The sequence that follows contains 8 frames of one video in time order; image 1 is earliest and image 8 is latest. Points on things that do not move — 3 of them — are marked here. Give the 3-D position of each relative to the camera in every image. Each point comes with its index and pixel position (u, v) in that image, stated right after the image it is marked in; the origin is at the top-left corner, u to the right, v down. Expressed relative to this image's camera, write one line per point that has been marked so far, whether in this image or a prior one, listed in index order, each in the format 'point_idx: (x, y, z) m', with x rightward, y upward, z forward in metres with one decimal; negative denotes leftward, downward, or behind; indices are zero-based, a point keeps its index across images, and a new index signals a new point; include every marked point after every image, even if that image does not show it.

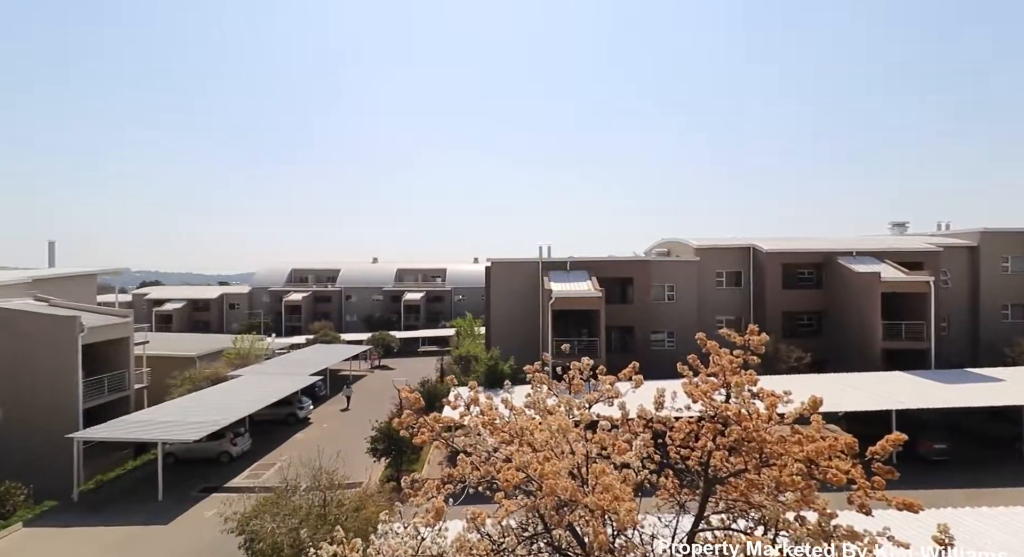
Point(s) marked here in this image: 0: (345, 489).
0: (-3.0, -4.0, +10.5) m
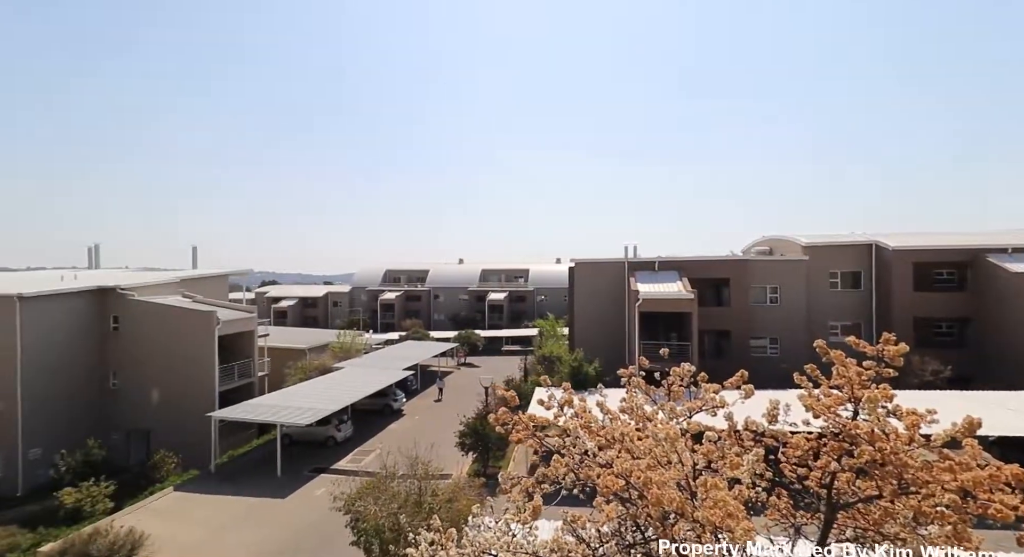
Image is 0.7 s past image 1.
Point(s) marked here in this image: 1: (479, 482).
0: (-1.4, -4.0, +10.8) m
1: (-0.6, -4.3, +11.8) m
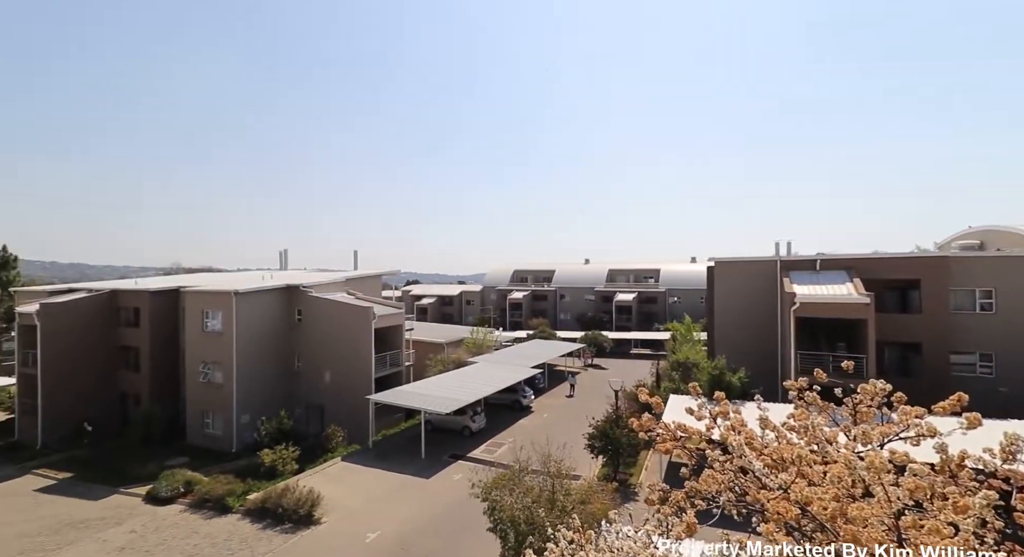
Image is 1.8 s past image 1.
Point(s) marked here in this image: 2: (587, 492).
0: (+1.2, -4.0, +10.8) m
1: (+2.1, -4.4, +11.5) m
2: (+1.4, -3.9, +10.0) m
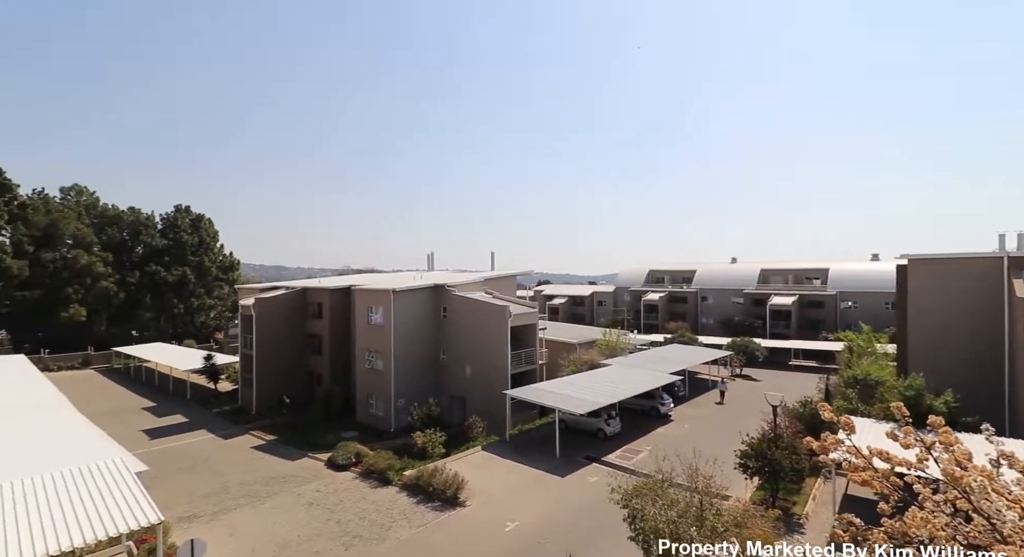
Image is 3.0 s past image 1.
0: (+3.7, -4.0, +9.9) m
1: (+4.8, -4.4, +10.4) m
2: (+3.8, -3.9, +9.1) m
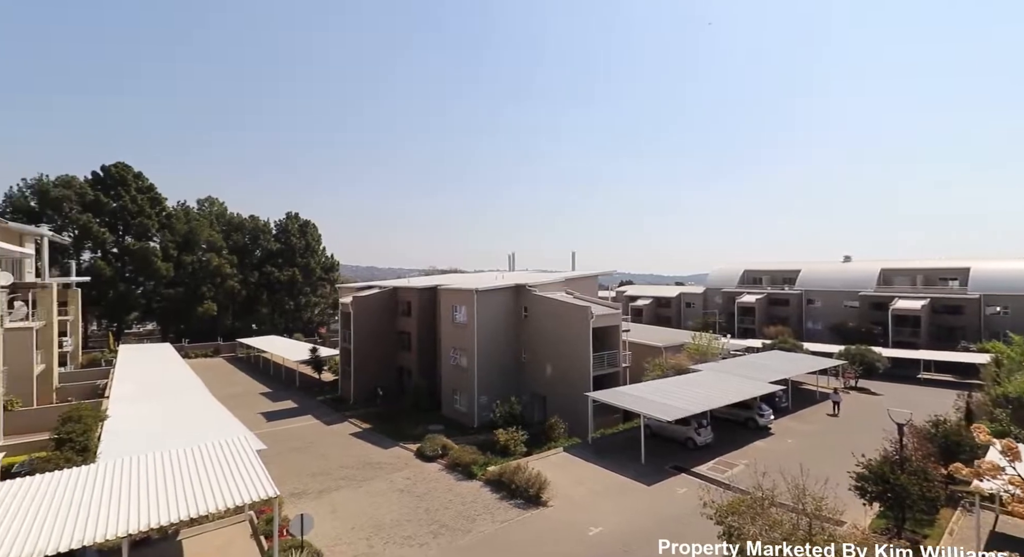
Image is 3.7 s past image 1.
0: (+5.2, -4.0, +9.0) m
1: (+6.3, -4.4, +9.3) m
2: (+5.1, -4.0, +8.2) m
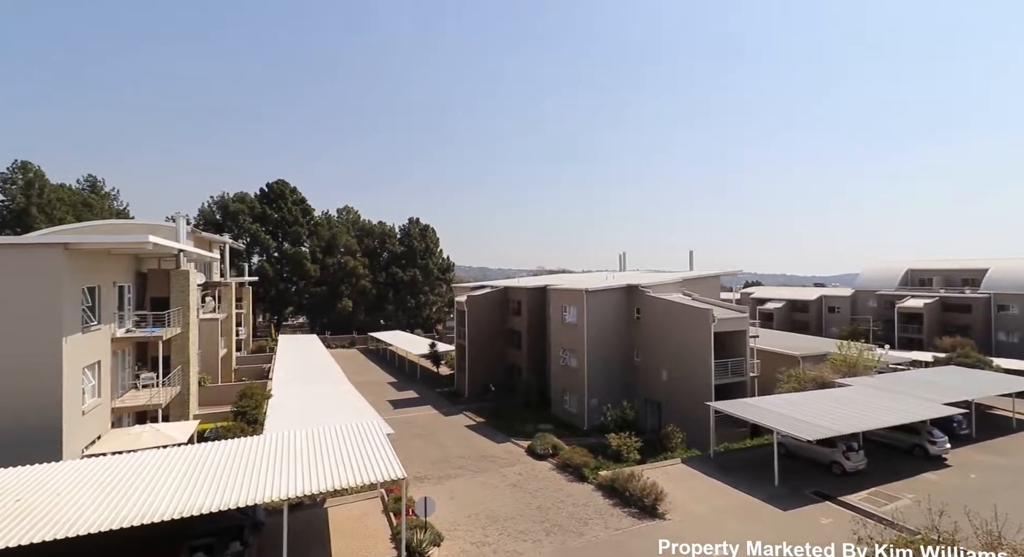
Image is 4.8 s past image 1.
0: (+7.0, -4.0, +8.2) m
1: (+8.2, -4.4, +8.2) m
2: (+6.8, -3.9, +7.4) m
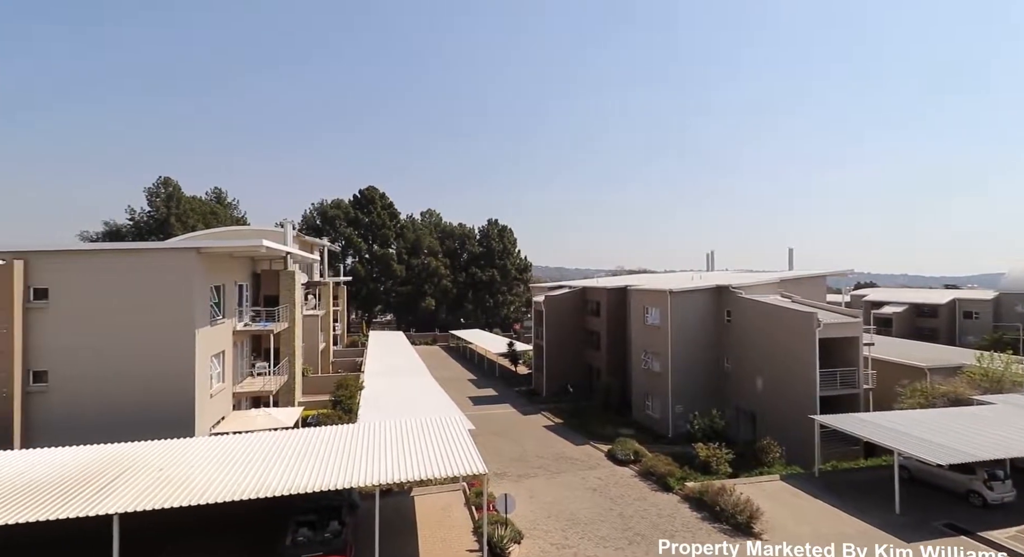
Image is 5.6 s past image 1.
0: (+8.2, -3.9, +7.5) m
1: (+9.4, -4.2, +7.4) m
2: (+7.8, -3.8, +6.8) m
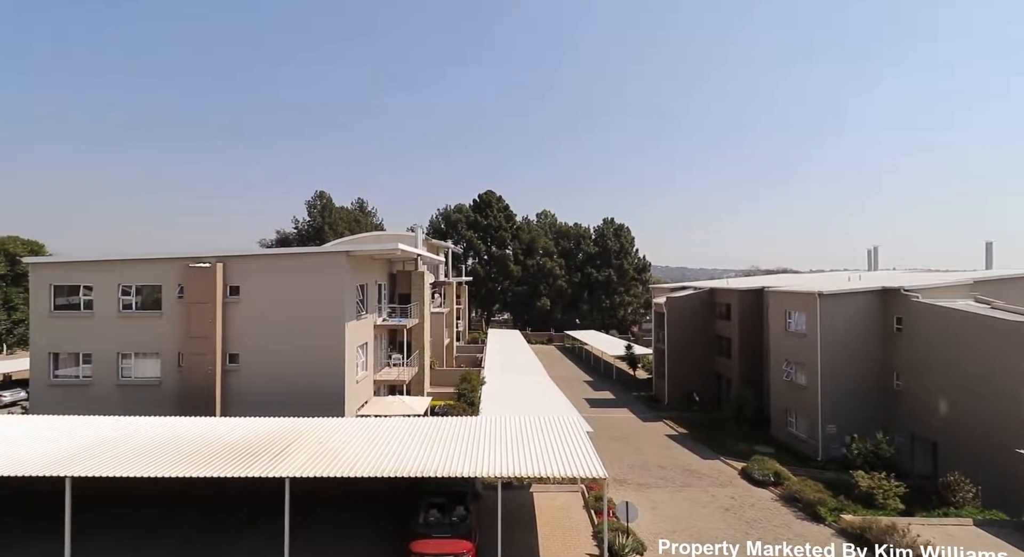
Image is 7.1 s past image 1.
0: (+9.7, -3.6, +6.1) m
1: (+10.8, -4.0, +5.7) m
2: (+9.2, -3.6, +5.5) m
